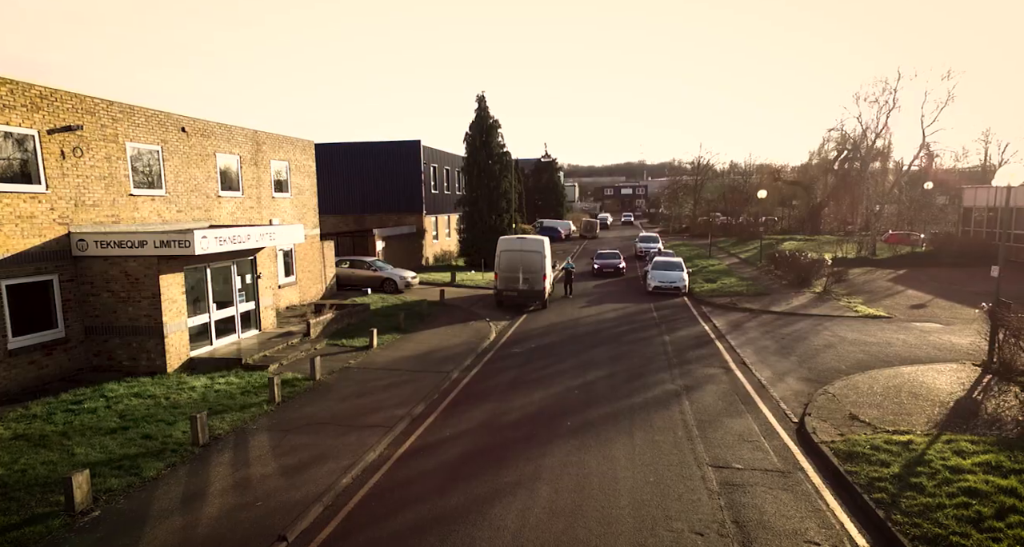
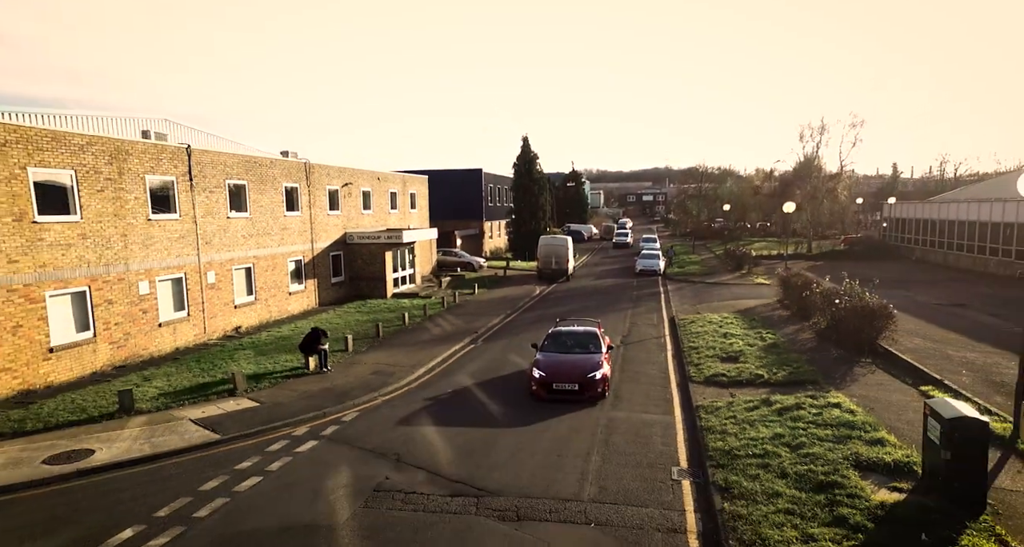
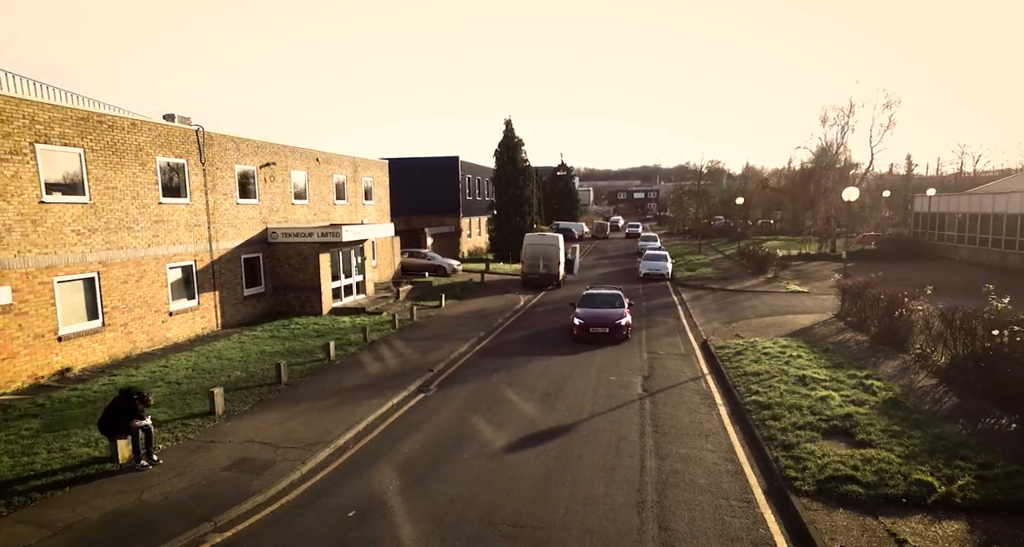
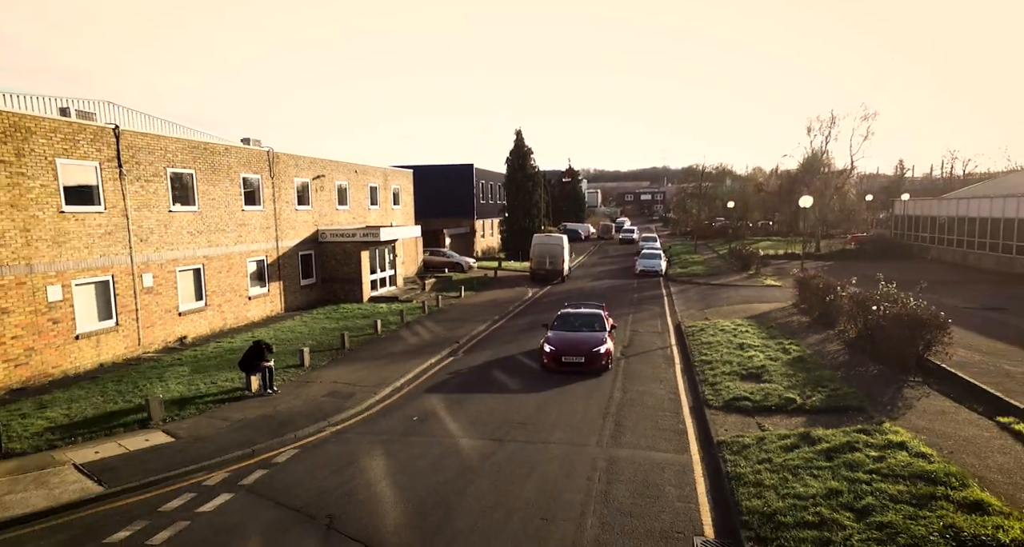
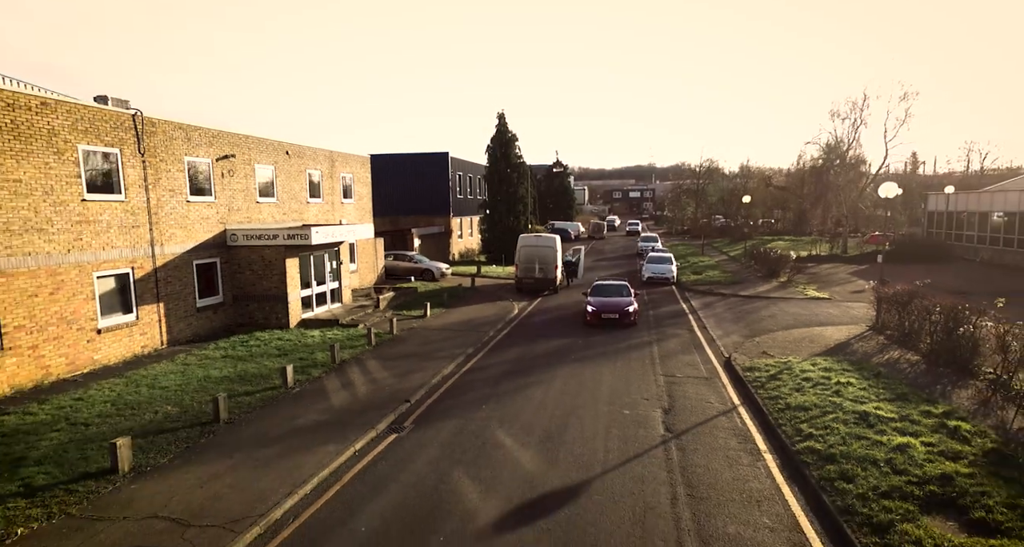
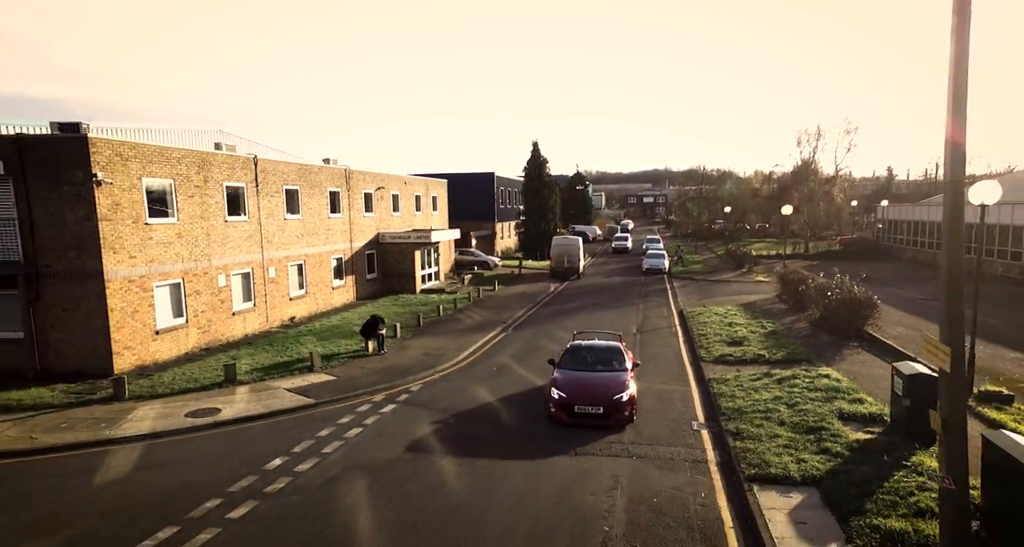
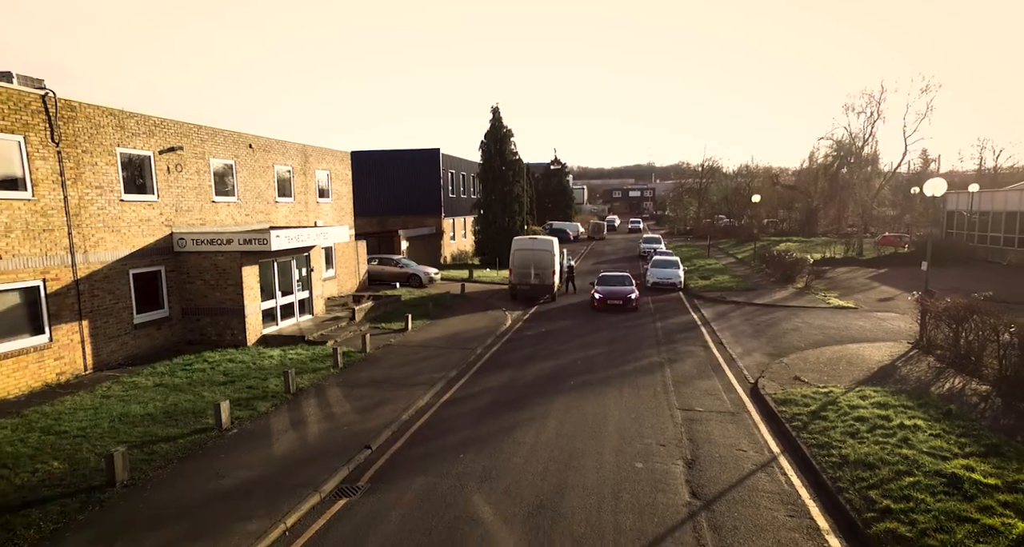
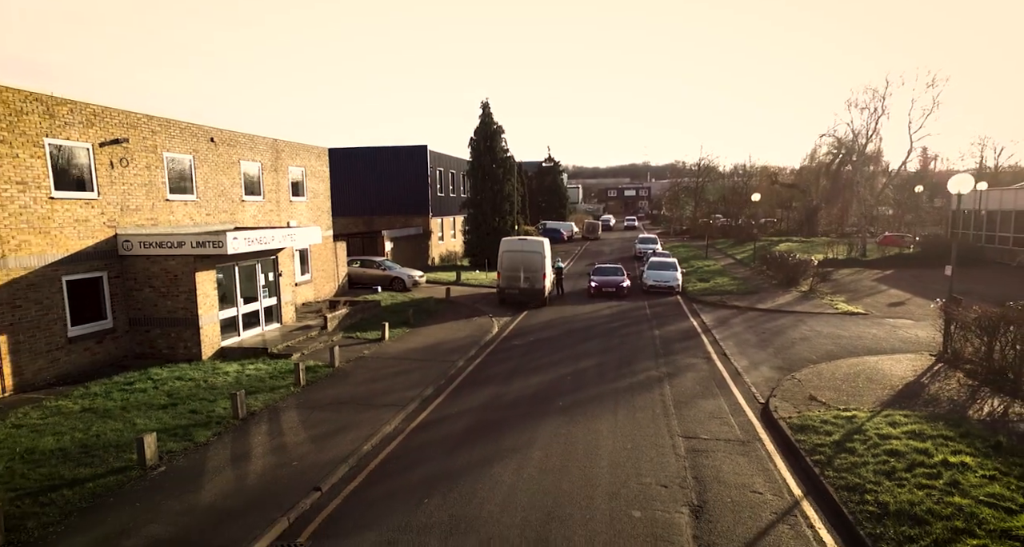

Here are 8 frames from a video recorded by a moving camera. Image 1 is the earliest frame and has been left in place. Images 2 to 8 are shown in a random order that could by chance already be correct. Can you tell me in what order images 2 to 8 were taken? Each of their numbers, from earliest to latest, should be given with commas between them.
8, 7, 5, 3, 4, 2, 6
